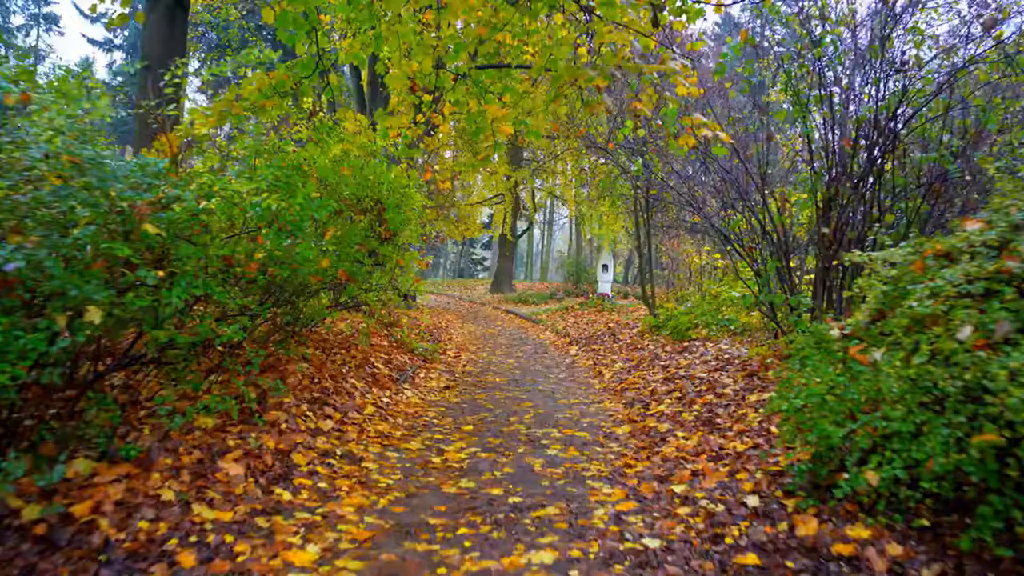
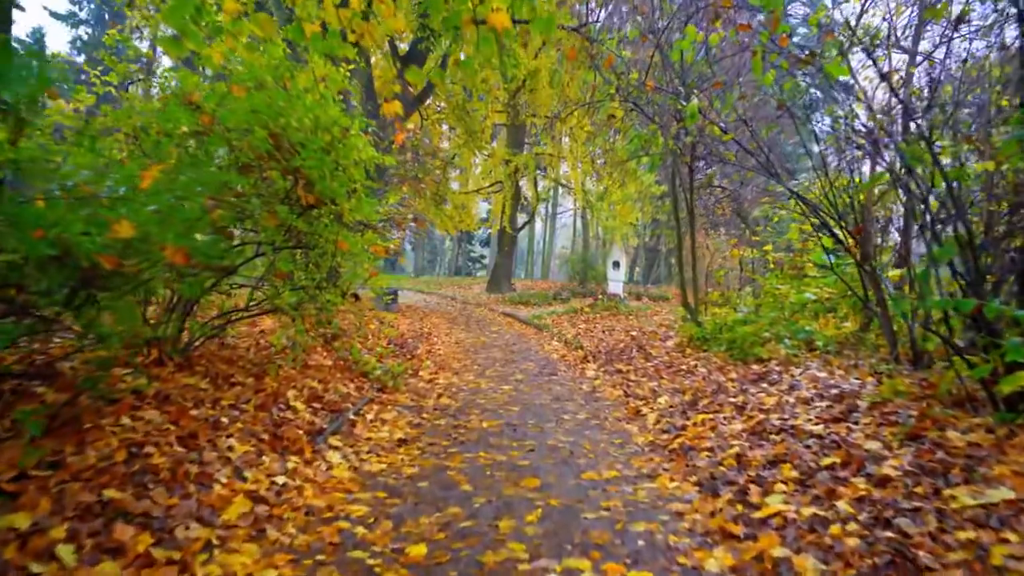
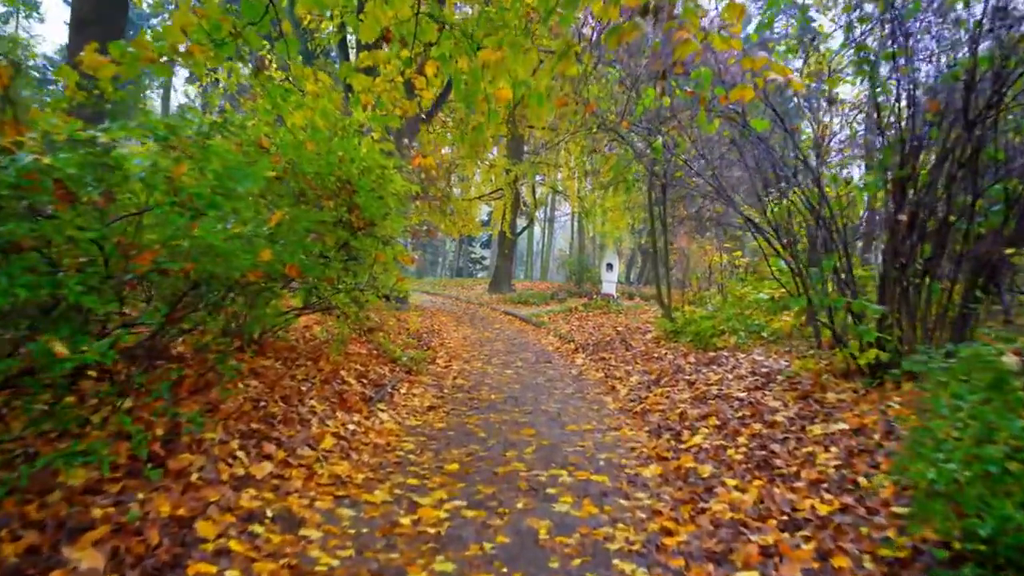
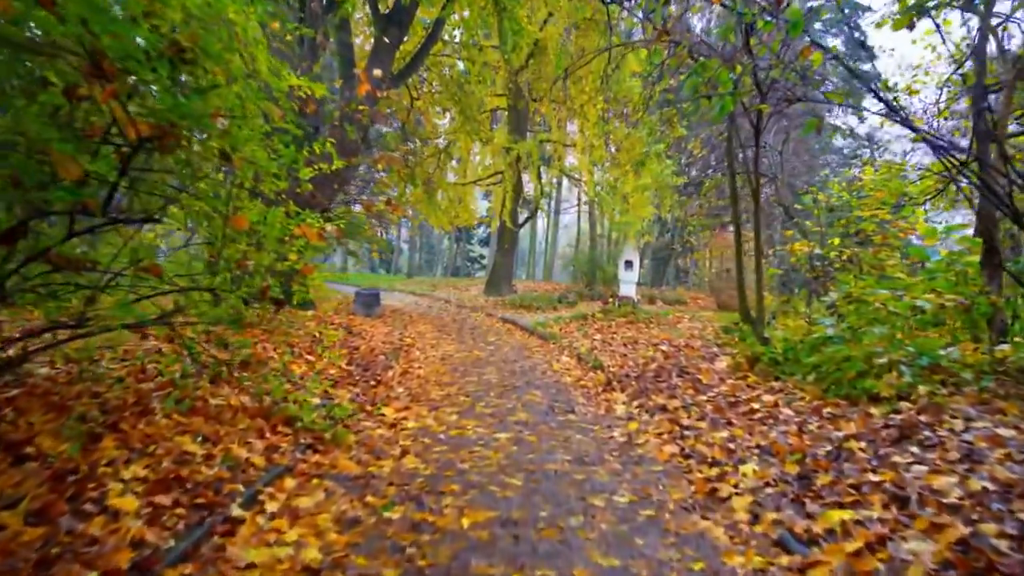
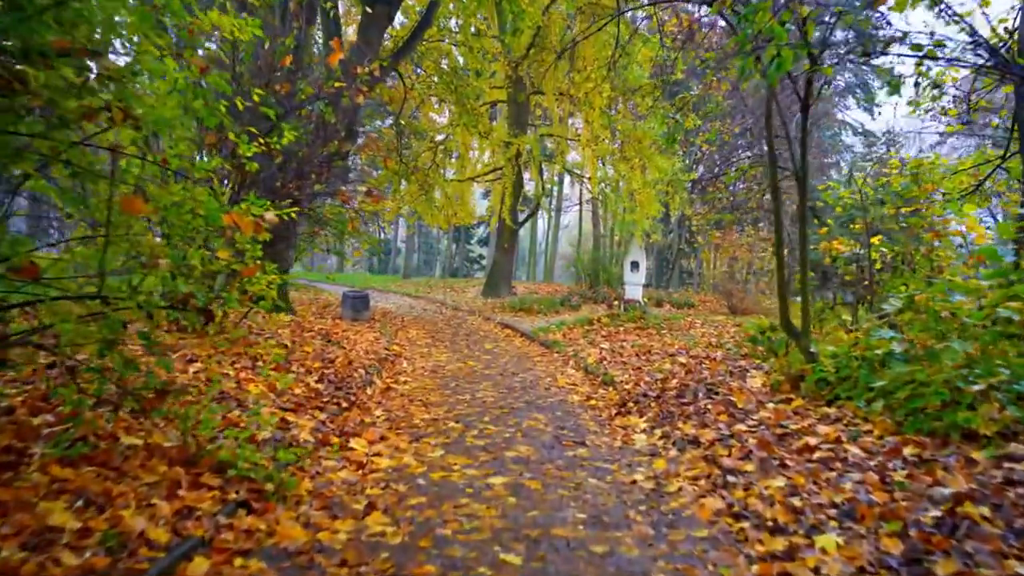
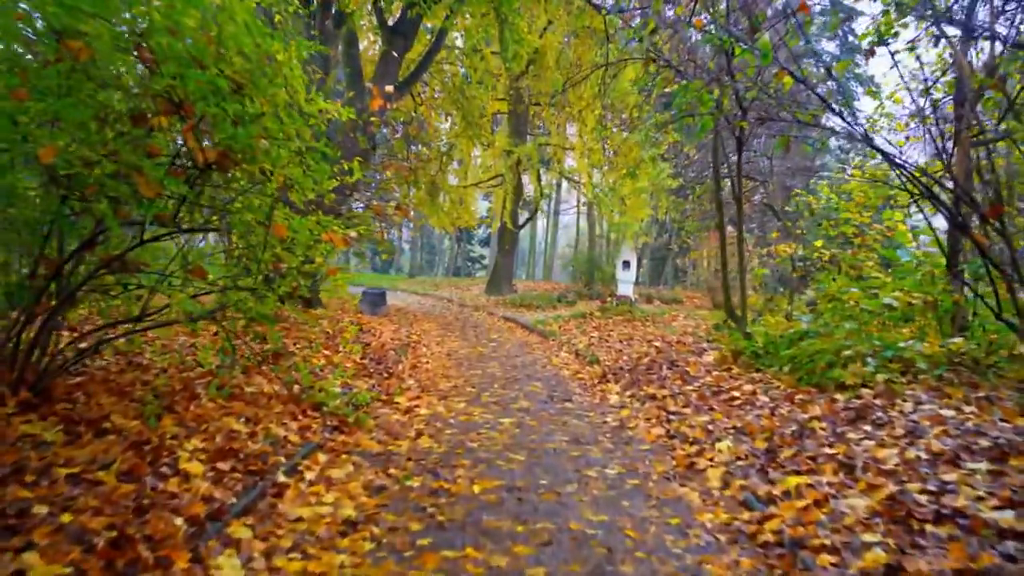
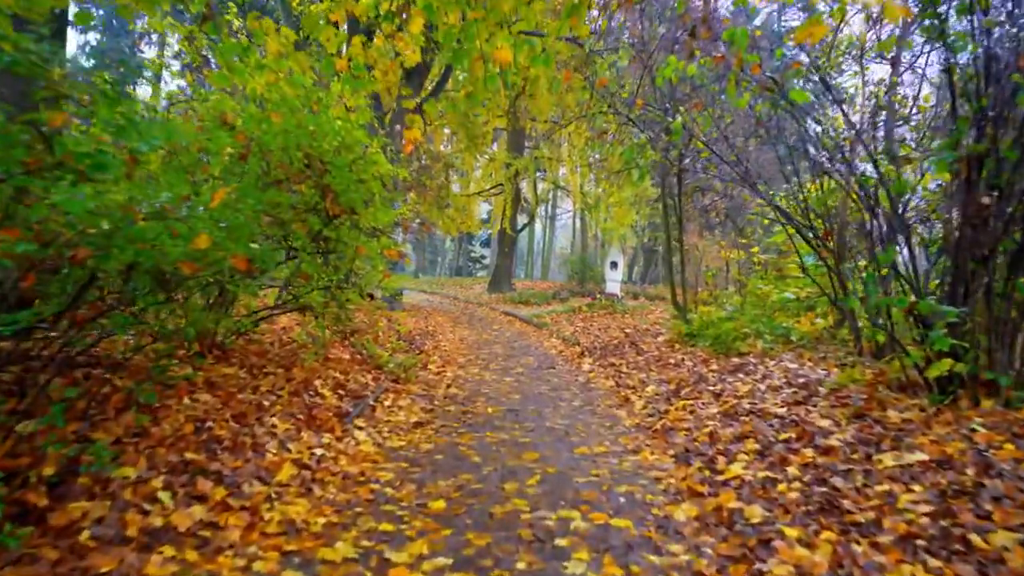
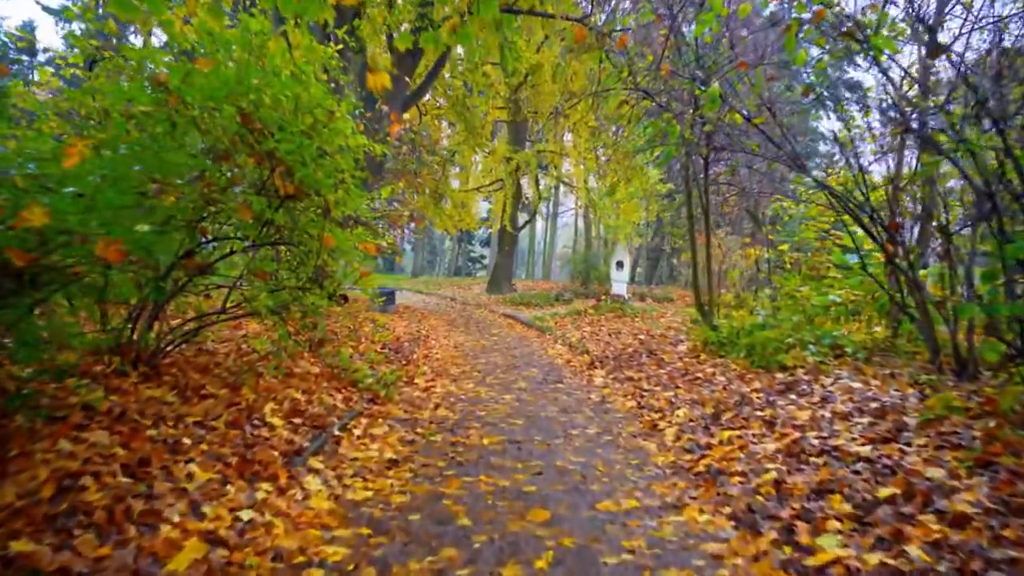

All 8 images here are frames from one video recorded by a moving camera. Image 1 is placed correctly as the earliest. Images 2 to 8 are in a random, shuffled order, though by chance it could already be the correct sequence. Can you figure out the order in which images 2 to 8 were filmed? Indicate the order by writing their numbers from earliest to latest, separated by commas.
3, 7, 2, 8, 6, 4, 5
